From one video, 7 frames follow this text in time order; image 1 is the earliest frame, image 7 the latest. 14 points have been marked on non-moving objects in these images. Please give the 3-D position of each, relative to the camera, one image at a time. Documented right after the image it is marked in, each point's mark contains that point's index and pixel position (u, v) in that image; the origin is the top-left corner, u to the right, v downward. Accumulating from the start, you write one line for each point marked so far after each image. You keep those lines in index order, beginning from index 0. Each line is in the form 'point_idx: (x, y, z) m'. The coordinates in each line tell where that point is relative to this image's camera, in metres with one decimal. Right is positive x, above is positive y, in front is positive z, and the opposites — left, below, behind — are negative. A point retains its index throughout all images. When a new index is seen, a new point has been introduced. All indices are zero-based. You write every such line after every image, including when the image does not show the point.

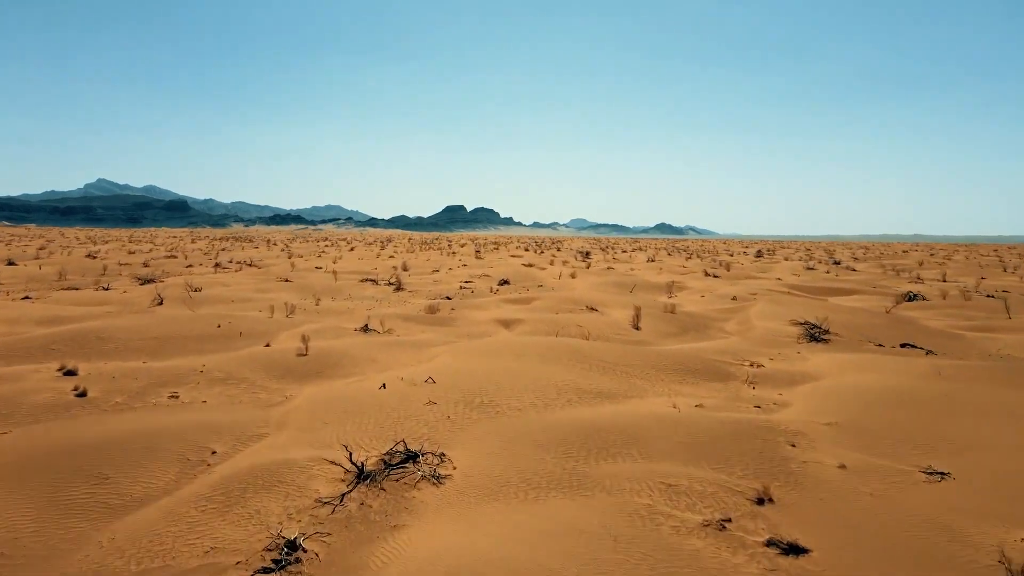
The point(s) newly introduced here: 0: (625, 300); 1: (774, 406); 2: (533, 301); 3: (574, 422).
0: (+1.8, -0.2, +14.2) m
1: (+1.7, -0.8, +5.7) m
2: (+0.3, -0.2, +14.1) m
3: (+0.3, -0.7, +5.0) m
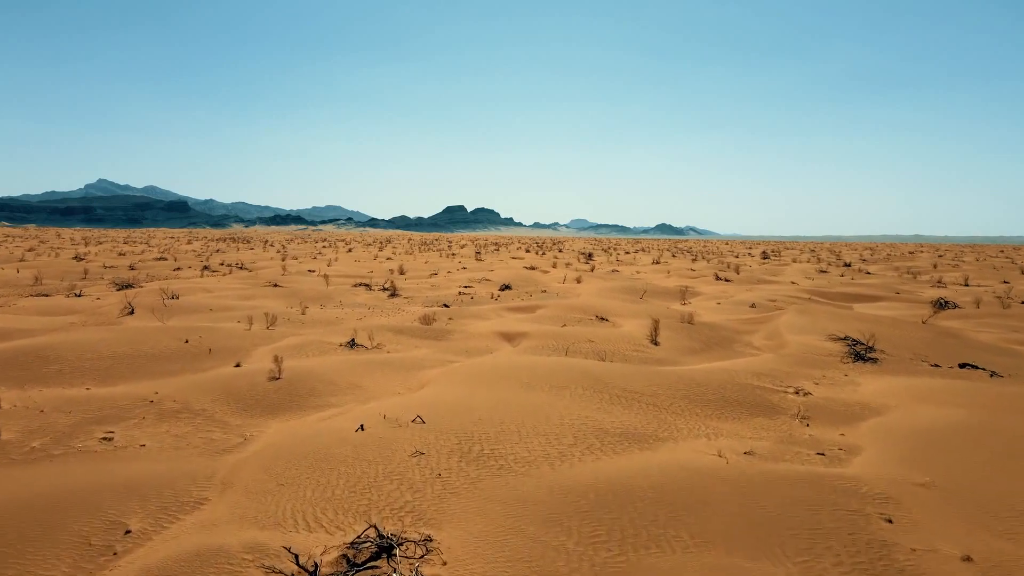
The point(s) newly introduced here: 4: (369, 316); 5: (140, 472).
0: (+1.9, -0.3, +13.2) m
1: (+1.7, -0.9, +4.6) m
2: (+0.4, -0.3, +13.0) m
3: (+0.4, -0.8, +3.9) m
4: (-2.0, -0.4, +12.5) m
5: (-1.8, -0.9, +4.2) m
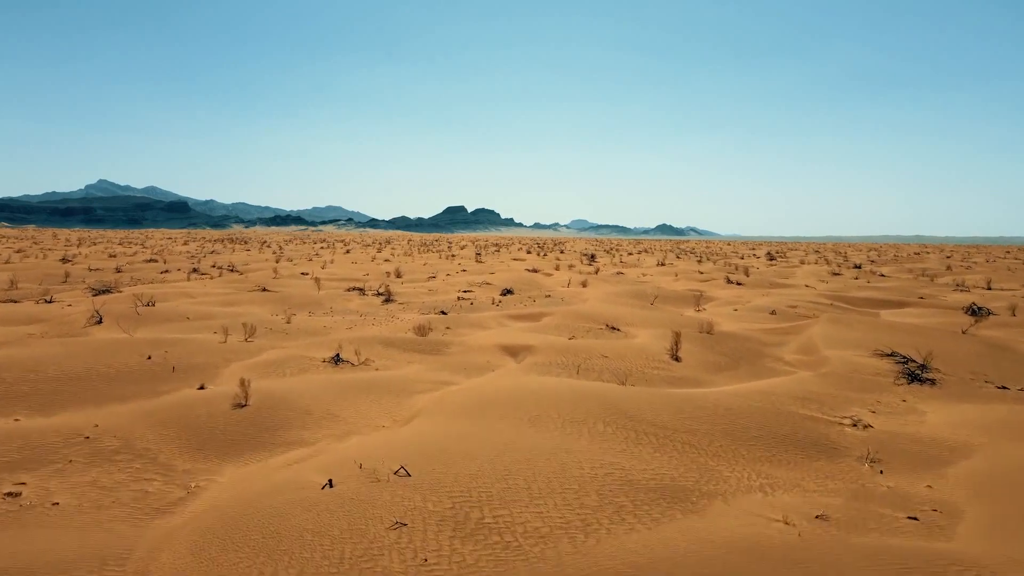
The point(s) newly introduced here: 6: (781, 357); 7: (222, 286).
0: (+1.9, -0.4, +12.2) m
1: (+1.7, -0.9, +3.6) m
2: (+0.4, -0.4, +12.1) m
3: (+0.4, -0.9, +2.9) m
4: (-2.0, -0.5, +11.5) m
5: (-1.7, -0.9, +3.2) m
6: (+2.5, -0.6, +8.4) m
7: (-5.7, 0.0, +17.7) m
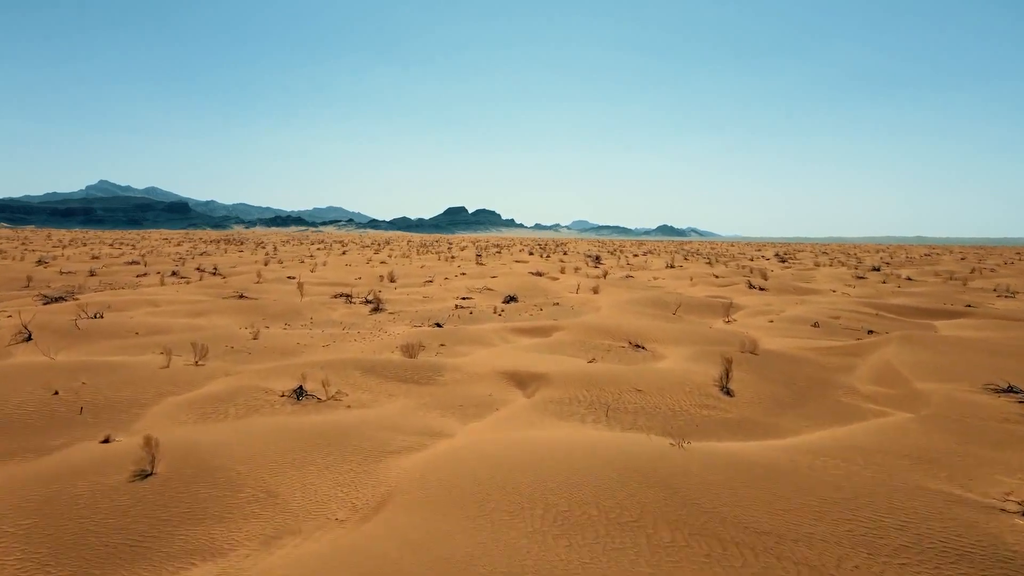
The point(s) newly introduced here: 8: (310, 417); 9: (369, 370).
0: (+2.0, -0.5, +10.6) m
1: (+1.8, -1.0, +2.0) m
2: (+0.5, -0.5, +10.4) m
3: (+0.5, -1.0, +1.3) m
4: (-1.9, -0.6, +9.8) m
5: (-1.7, -1.1, +1.6) m
6: (+2.6, -0.8, +6.7) m
7: (-5.7, -0.1, +16.1) m
8: (-1.3, -0.8, +5.7) m
9: (-1.2, -0.7, +7.4) m
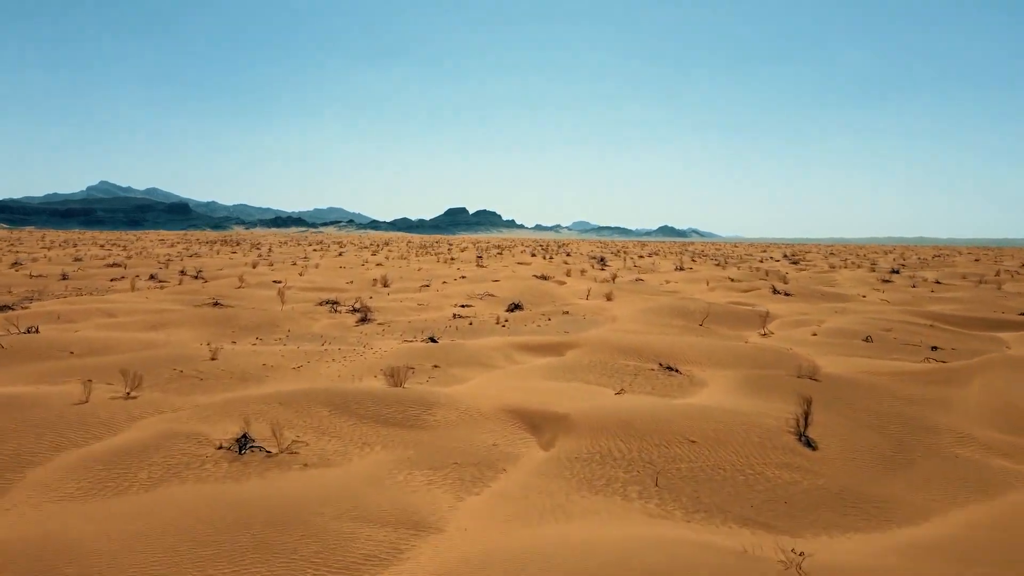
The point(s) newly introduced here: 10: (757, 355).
0: (+2.0, -0.6, +9.0) m
1: (+1.8, -1.1, +0.4) m
2: (+0.5, -0.6, +8.9) m
3: (+0.5, -1.1, -0.3) m
4: (-1.9, -0.7, +8.3) m
5: (-1.6, -1.1, 0.0) m
6: (+2.6, -0.8, +5.2) m
7: (-5.6, -0.2, +14.5) m
8: (-1.2, -0.9, +4.2) m
9: (-1.1, -0.8, +5.8) m
10: (+2.4, -0.6, +8.7) m
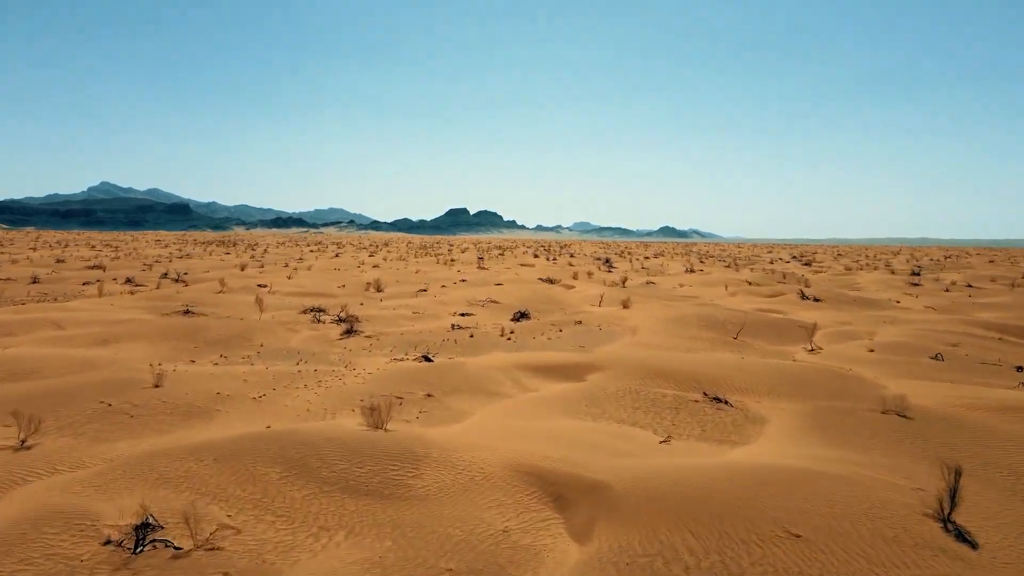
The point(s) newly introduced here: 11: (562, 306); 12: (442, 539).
0: (+2.1, -0.7, +7.5) m
1: (+1.9, -1.2, -1.0) m
2: (+0.6, -0.7, +7.4) m
3: (+0.6, -1.2, -1.7) m
4: (-1.8, -0.8, +6.8) m
5: (-1.5, -1.2, -1.4) m
6: (+2.7, -0.9, +3.7) m
7: (-5.5, -0.3, +13.1) m
8: (-1.2, -1.0, +2.7) m
9: (-1.1, -0.9, +4.4) m
10: (+2.5, -0.7, +7.2) m
11: (+0.8, -0.3, +13.6) m
12: (-0.3, -1.0, +3.4) m
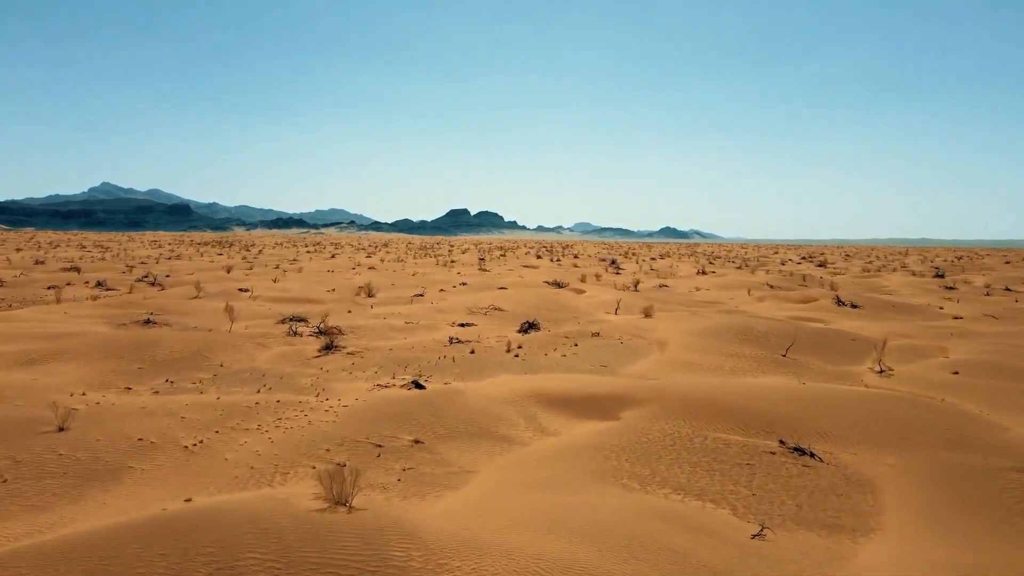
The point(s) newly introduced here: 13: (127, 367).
0: (+2.2, -0.8, +6.0) m
1: (+2.0, -1.3, -2.6) m
2: (+0.7, -0.8, +5.8) m
3: (+0.7, -1.3, -3.3) m
4: (-1.7, -0.8, +5.3) m
5: (-1.5, -1.3, -3.0) m
6: (+2.8, -1.0, +2.1) m
7: (-5.5, -0.4, +11.5) m
8: (-1.1, -1.1, +1.2) m
9: (-1.0, -0.9, +2.8) m
10: (+2.5, -0.8, +5.6) m
11: (+0.9, -0.4, +12.0) m
12: (-0.2, -1.0, +1.9) m
13: (-3.3, -0.7, +7.6) m
